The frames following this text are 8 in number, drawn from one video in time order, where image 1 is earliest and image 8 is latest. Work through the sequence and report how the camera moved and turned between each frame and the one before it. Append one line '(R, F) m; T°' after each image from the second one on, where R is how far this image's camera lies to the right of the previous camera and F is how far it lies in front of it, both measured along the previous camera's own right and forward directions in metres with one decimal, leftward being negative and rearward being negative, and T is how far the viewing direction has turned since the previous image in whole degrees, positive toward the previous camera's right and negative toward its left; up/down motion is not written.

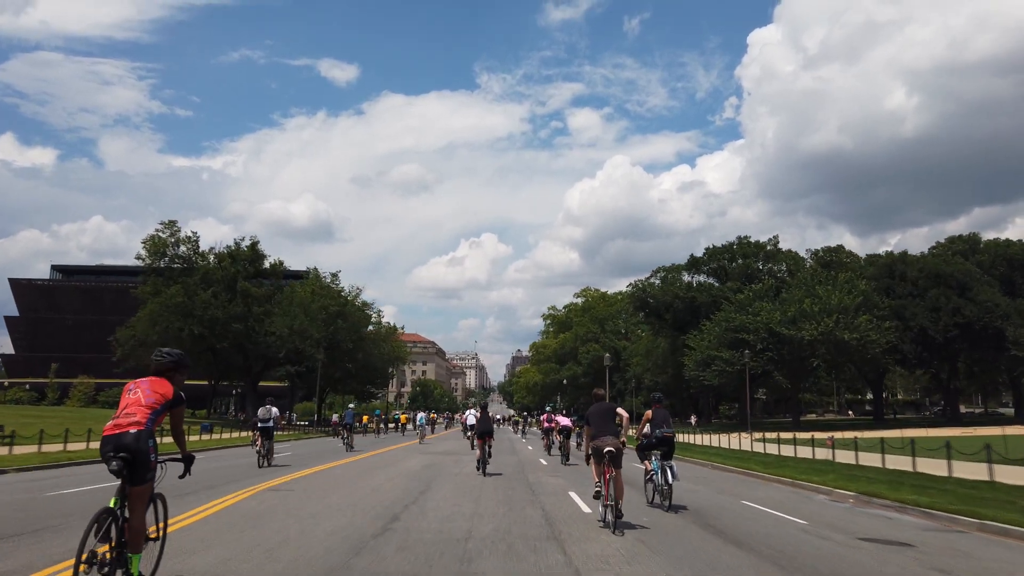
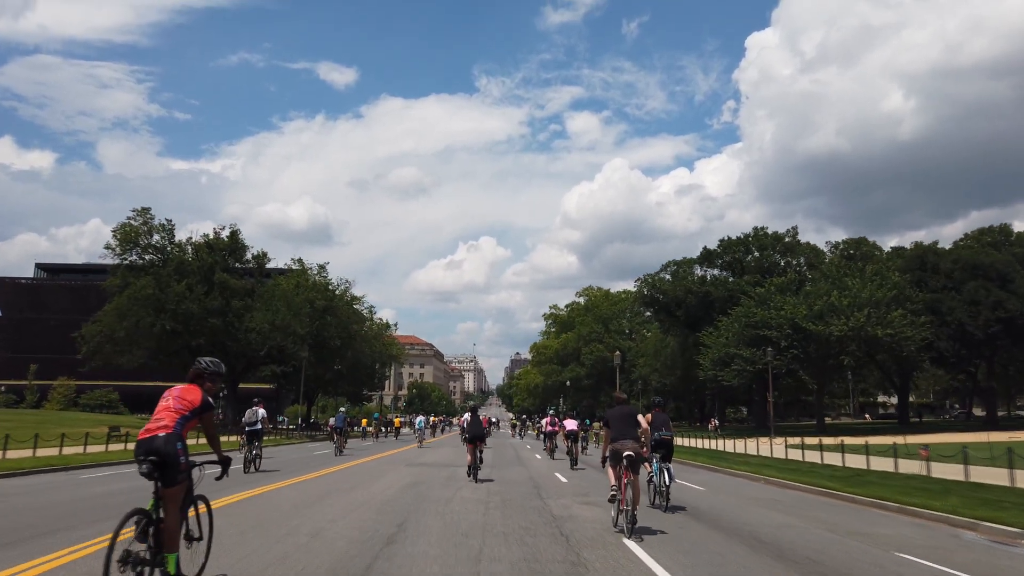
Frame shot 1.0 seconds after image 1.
(-0.3, +5.0) m; 0°
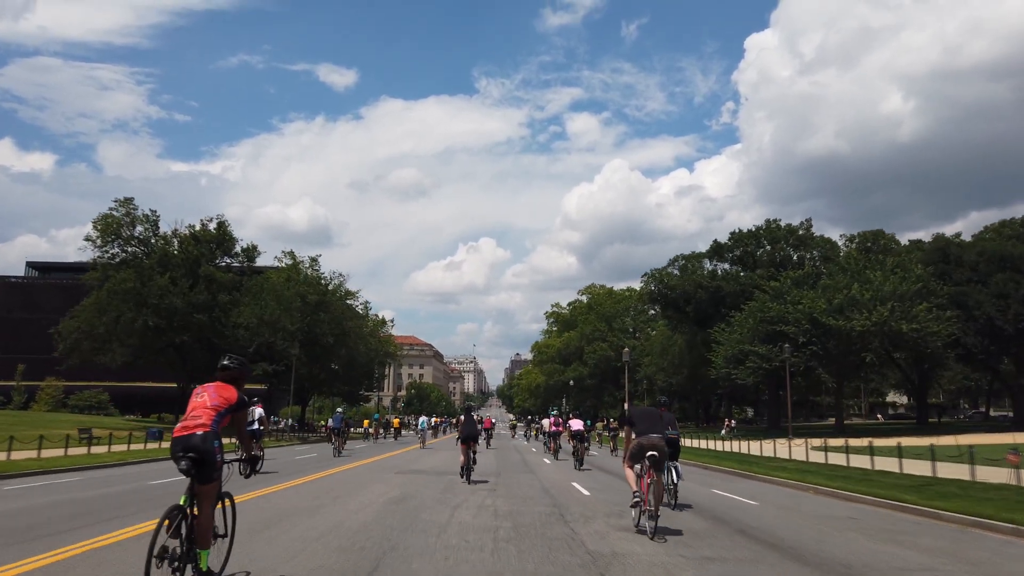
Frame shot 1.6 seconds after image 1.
(-0.2, +3.0) m; 0°
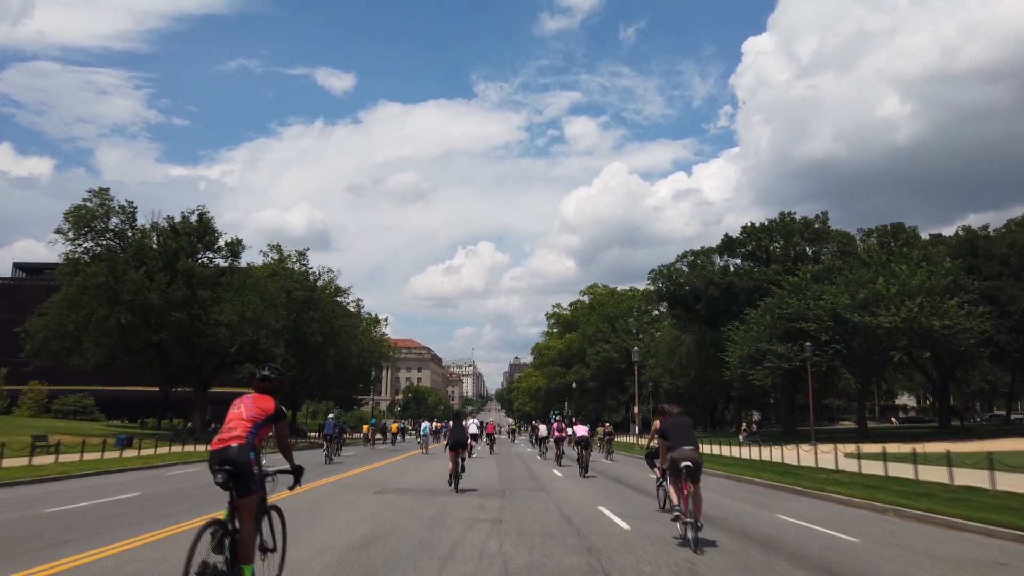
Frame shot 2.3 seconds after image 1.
(-0.2, +3.6) m; 0°
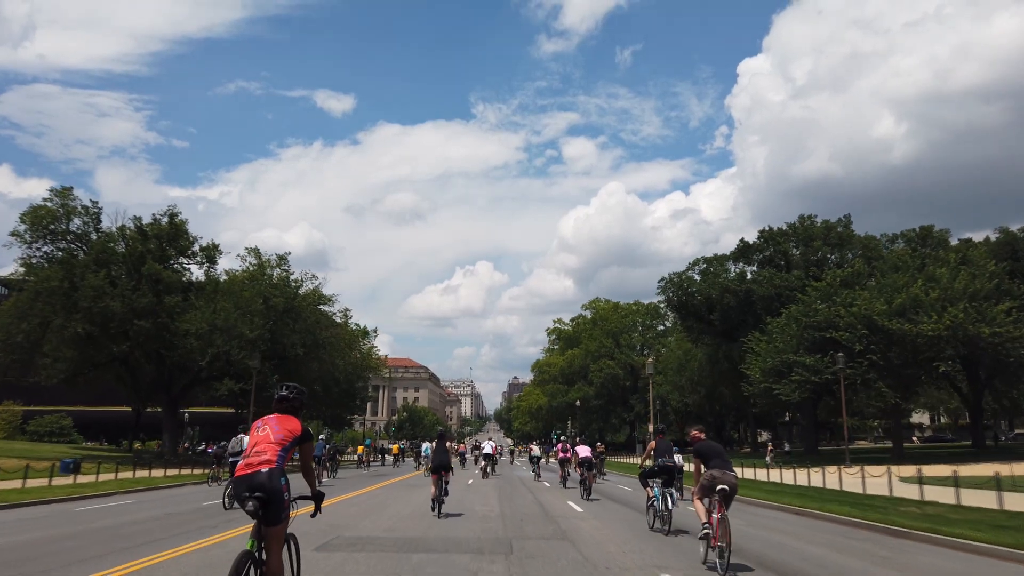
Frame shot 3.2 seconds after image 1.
(-0.2, +4.7) m; 0°
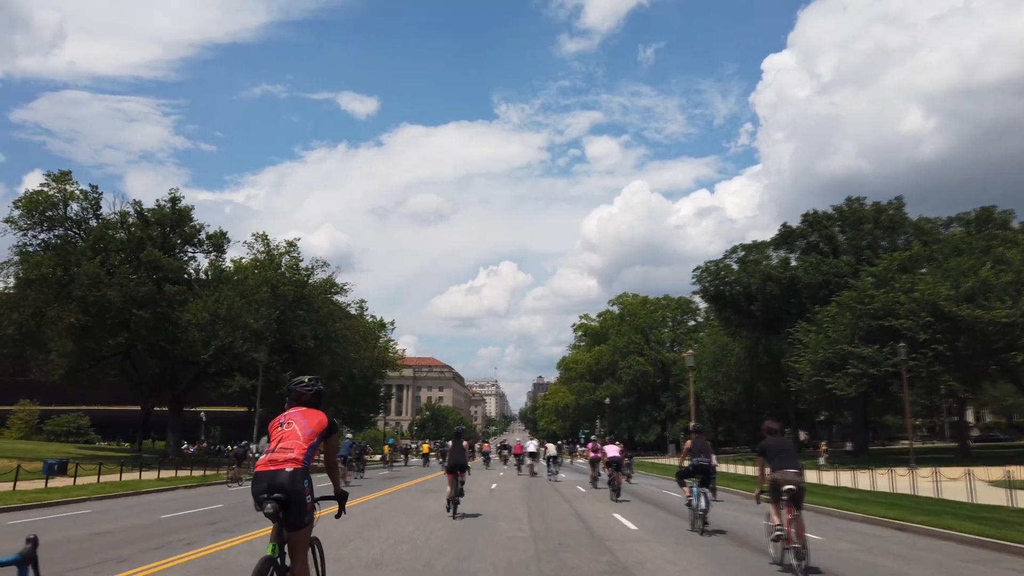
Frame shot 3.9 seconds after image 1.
(-0.1, +3.6) m; -2°
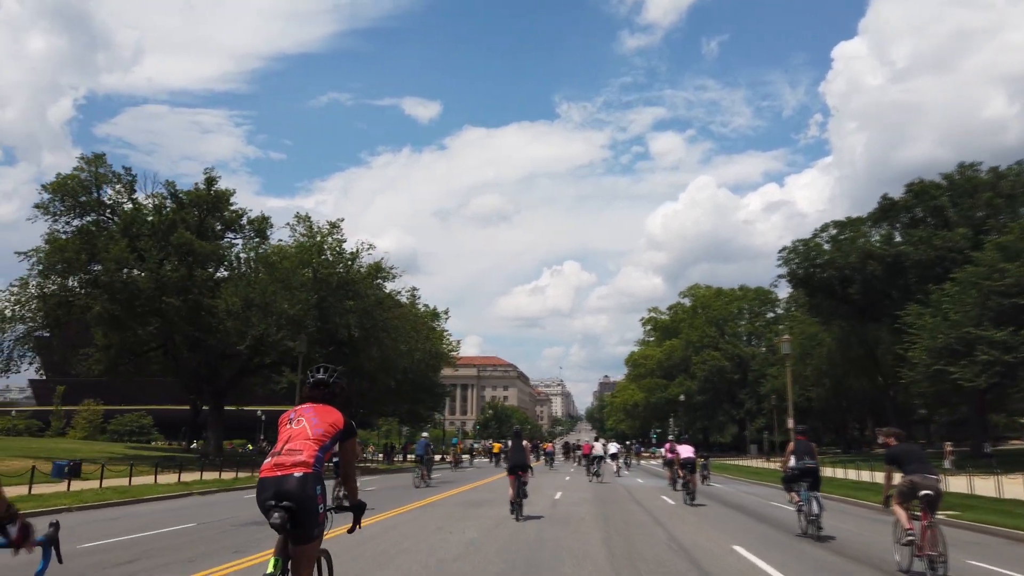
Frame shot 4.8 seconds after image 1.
(-0.1, +4.8) m; -5°
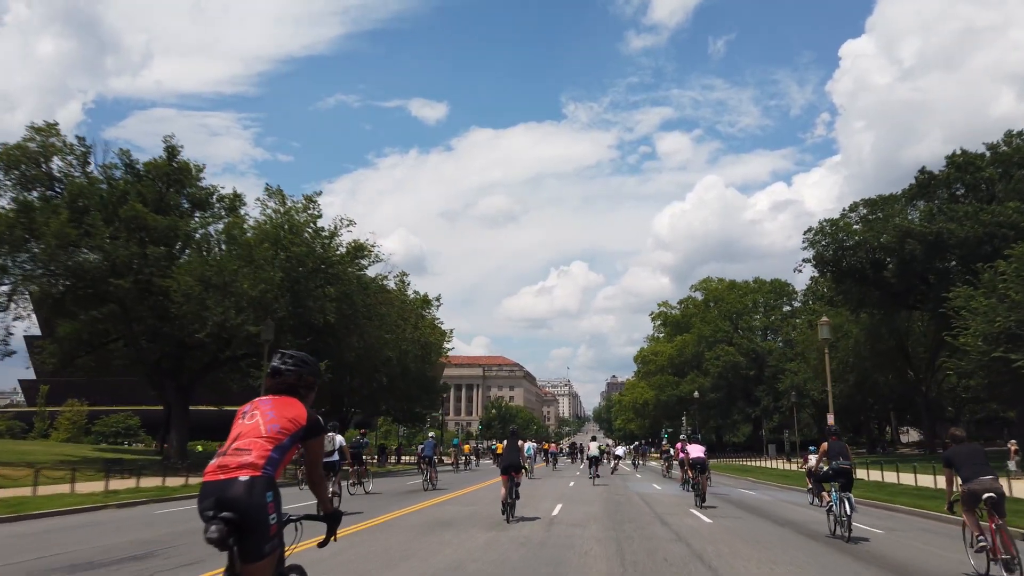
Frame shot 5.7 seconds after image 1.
(+0.5, +4.6) m; -1°
